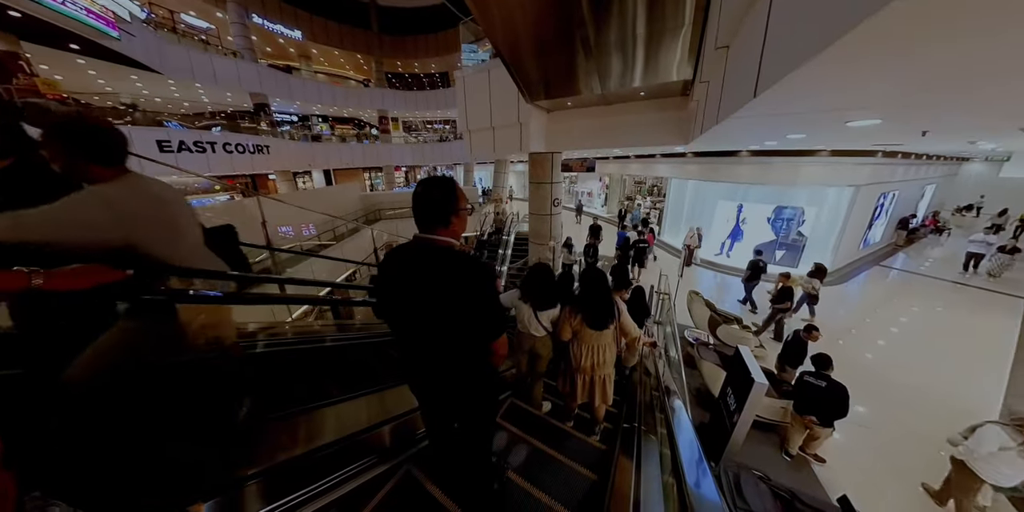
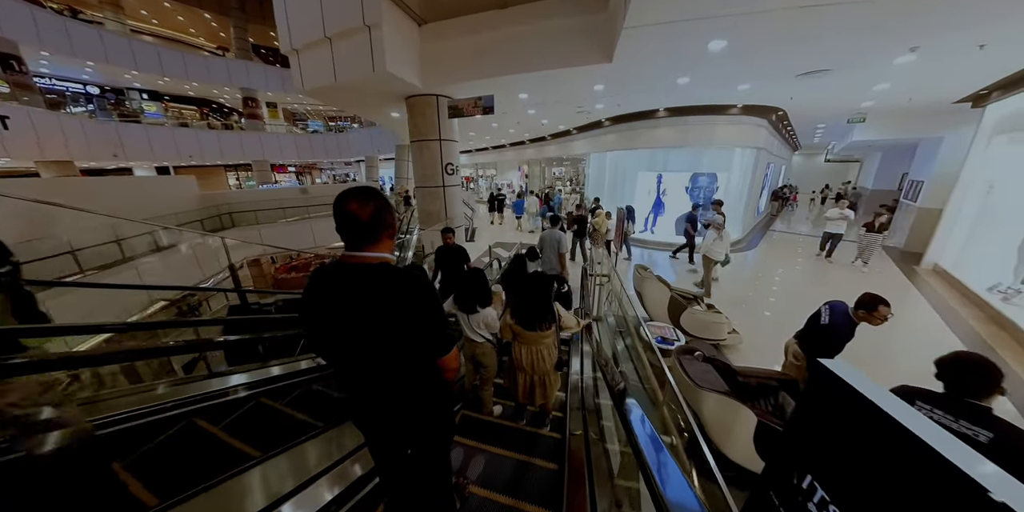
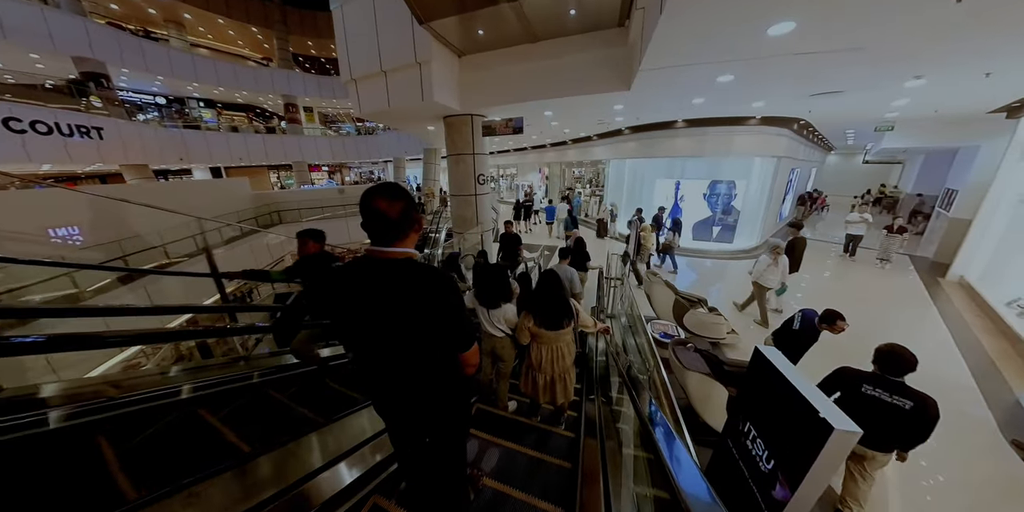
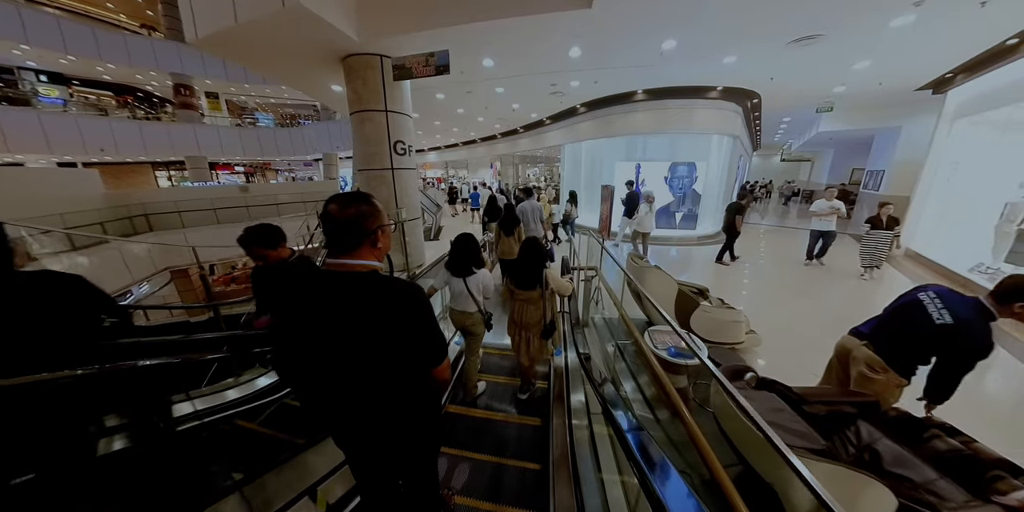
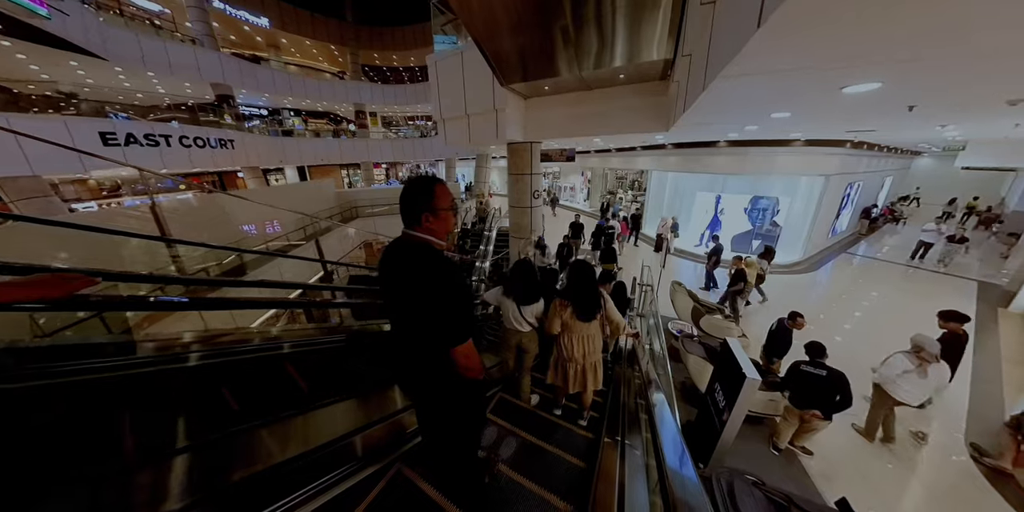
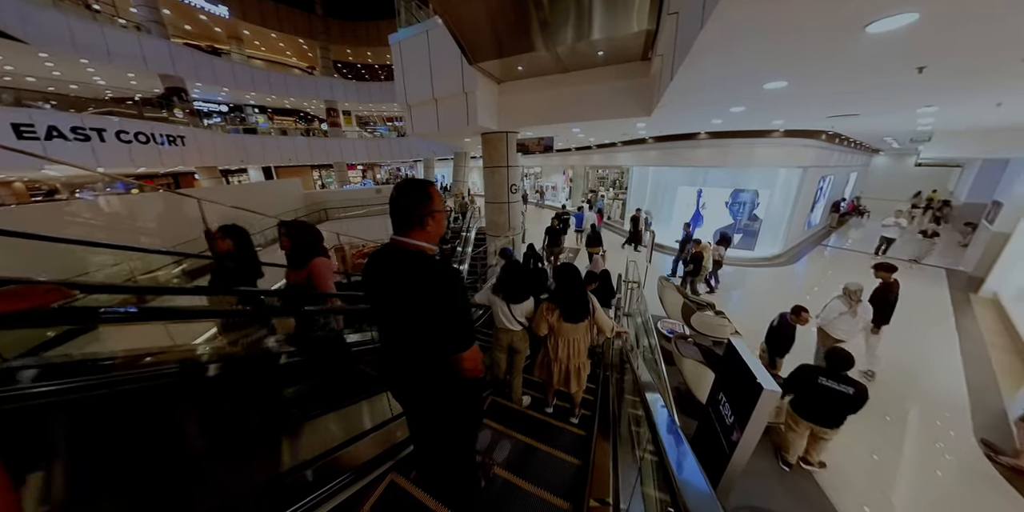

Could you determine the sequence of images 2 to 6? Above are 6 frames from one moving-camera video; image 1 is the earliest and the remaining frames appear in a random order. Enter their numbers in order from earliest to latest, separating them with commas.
5, 6, 3, 2, 4
